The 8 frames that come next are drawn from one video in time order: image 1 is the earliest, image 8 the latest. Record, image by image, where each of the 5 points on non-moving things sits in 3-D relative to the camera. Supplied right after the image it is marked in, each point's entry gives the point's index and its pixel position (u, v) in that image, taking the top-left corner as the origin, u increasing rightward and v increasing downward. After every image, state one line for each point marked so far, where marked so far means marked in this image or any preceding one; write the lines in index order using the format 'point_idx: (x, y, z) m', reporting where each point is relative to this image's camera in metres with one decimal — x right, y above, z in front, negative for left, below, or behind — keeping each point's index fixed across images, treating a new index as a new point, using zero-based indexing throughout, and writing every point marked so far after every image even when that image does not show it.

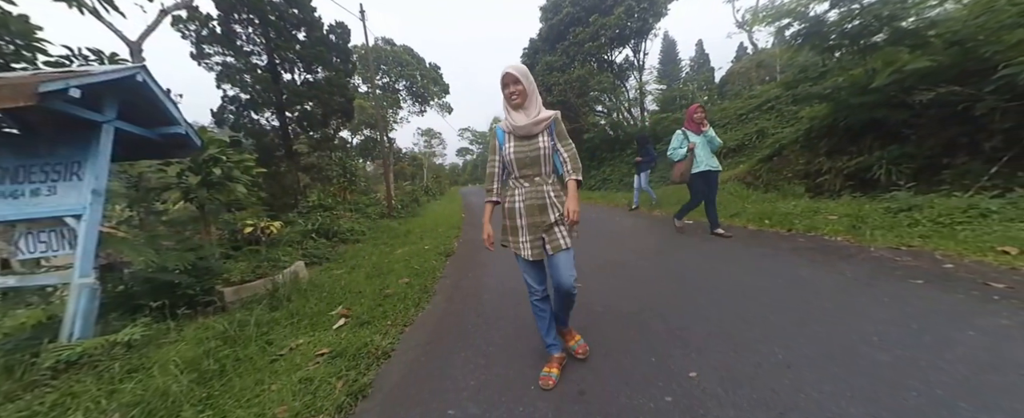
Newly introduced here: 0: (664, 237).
0: (+2.5, -0.5, +5.2) m
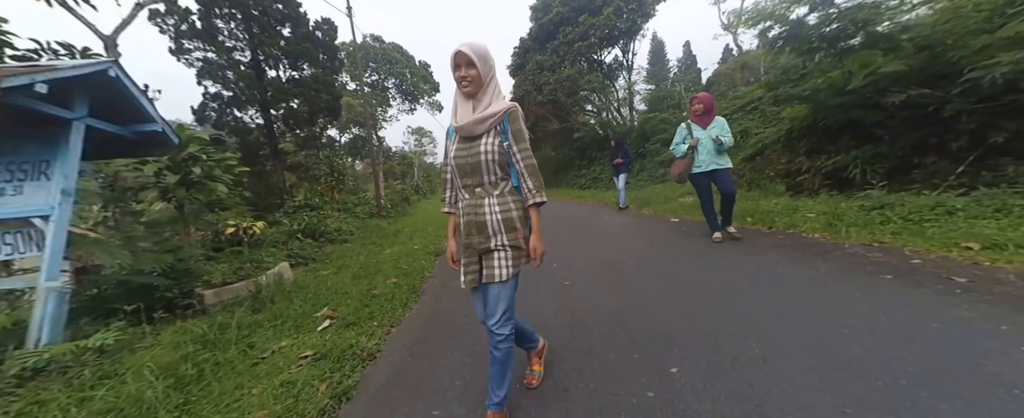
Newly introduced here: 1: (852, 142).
0: (+2.3, -0.4, +5.3) m
1: (+5.6, +1.1, +5.4) m
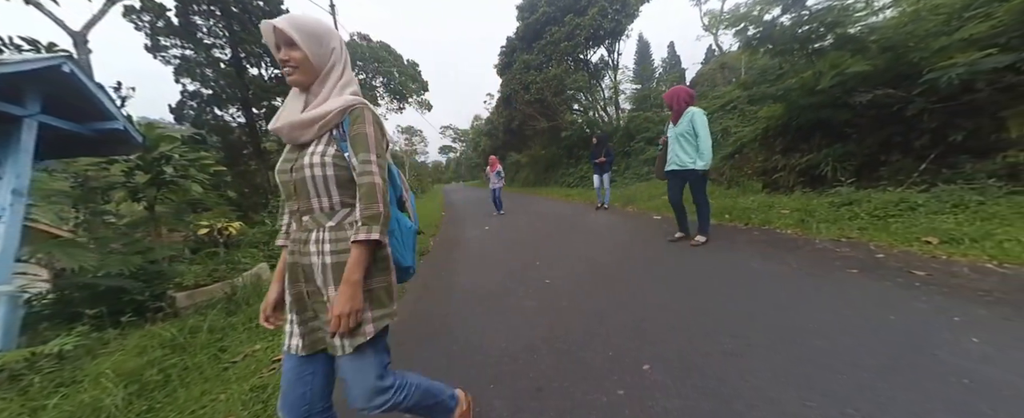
0: (+2.0, -0.4, +5.4) m
1: (+5.3, +1.2, +5.5) m
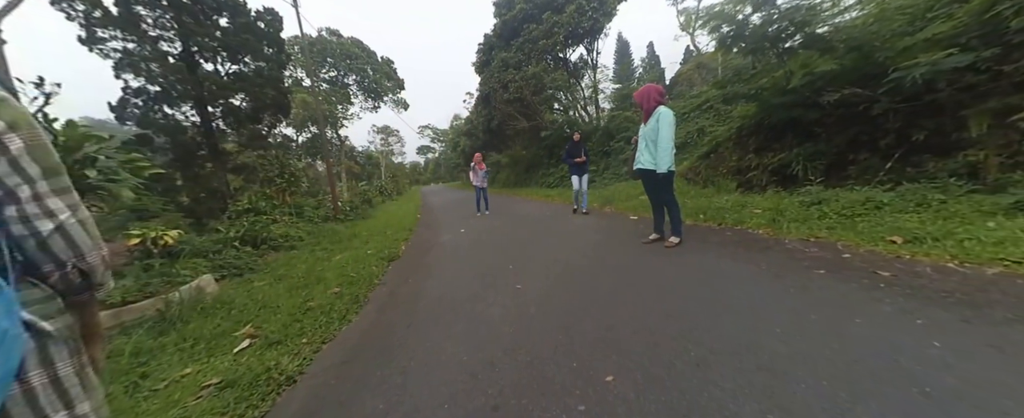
0: (+1.6, -0.4, +5.3) m
1: (+4.8, +1.2, +5.6) m
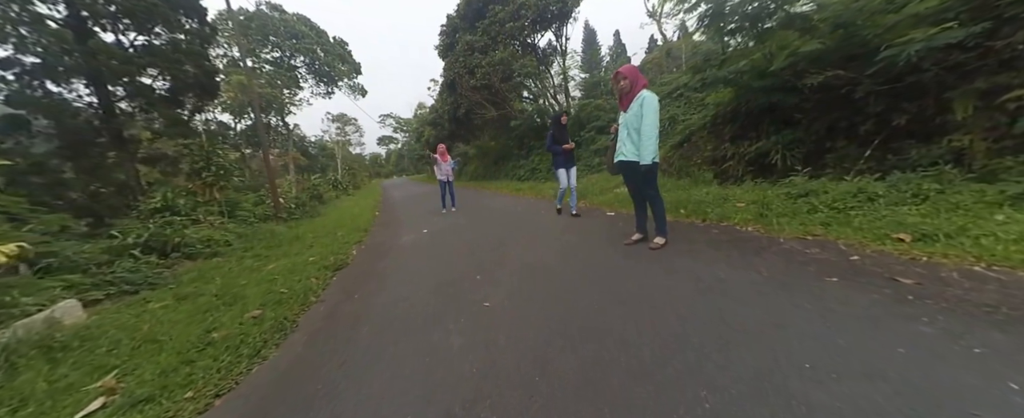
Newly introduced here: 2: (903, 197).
0: (+1.1, -0.4, +4.8) m
1: (+4.3, +1.3, +5.3) m
2: (+3.9, +0.1, +3.2) m
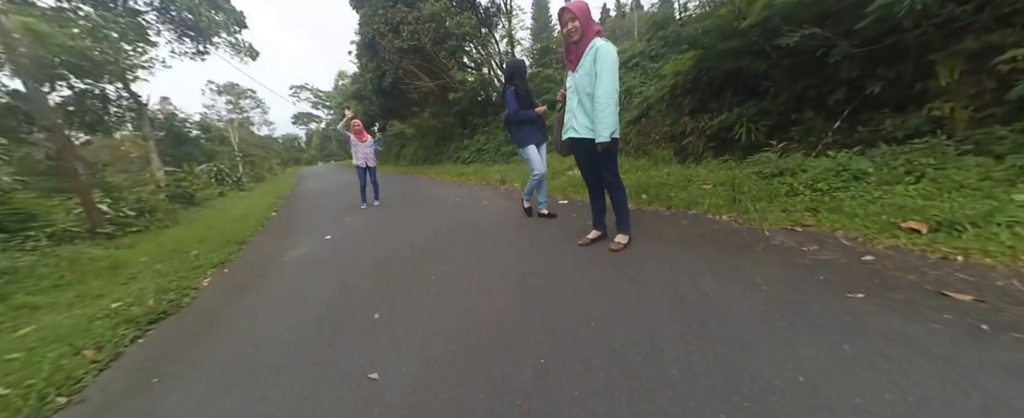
0: (+0.2, -0.3, +3.9) m
1: (+3.1, +1.6, +4.8) m
2: (+3.2, +0.3, +2.7) m
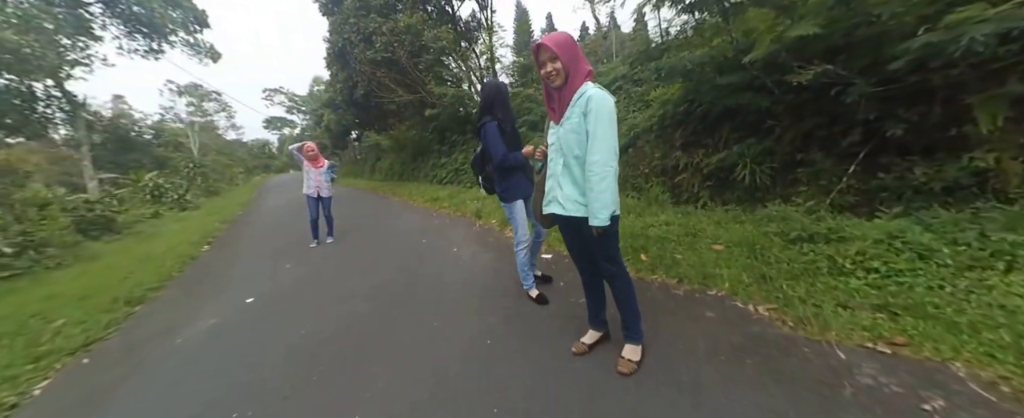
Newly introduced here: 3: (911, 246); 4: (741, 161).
0: (-0.1, -0.9, +2.9) m
1: (+2.8, +0.9, +4.2) m
2: (+3.0, -0.3, +2.0) m
3: (+2.9, -0.3, +2.3) m
4: (+3.6, +0.8, +5.1) m
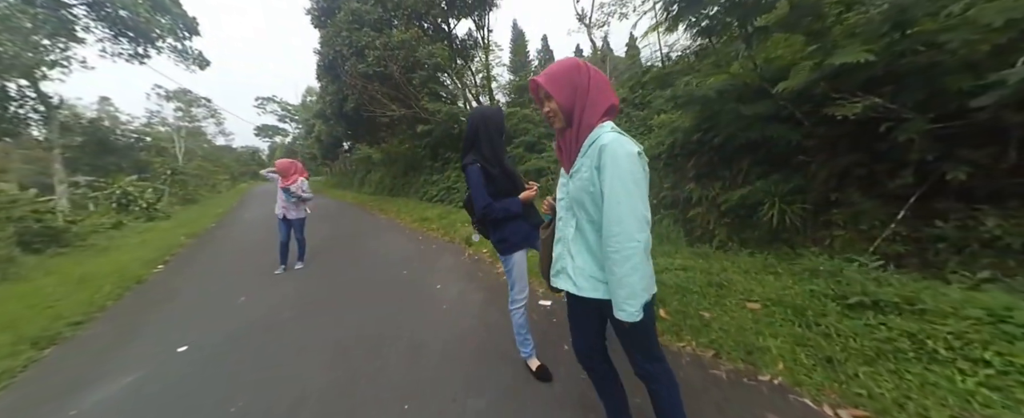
0: (-0.1, -1.3, +2.2) m
1: (+2.8, +0.4, +3.6) m
2: (+3.0, -0.8, +1.4) m
3: (+2.8, -0.7, +1.7) m
4: (+3.5, +0.2, +4.5) m
